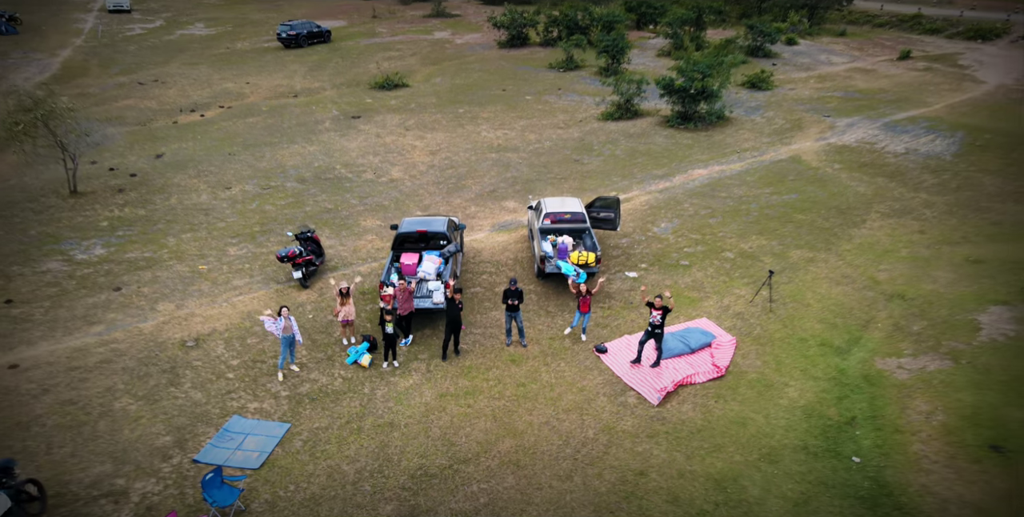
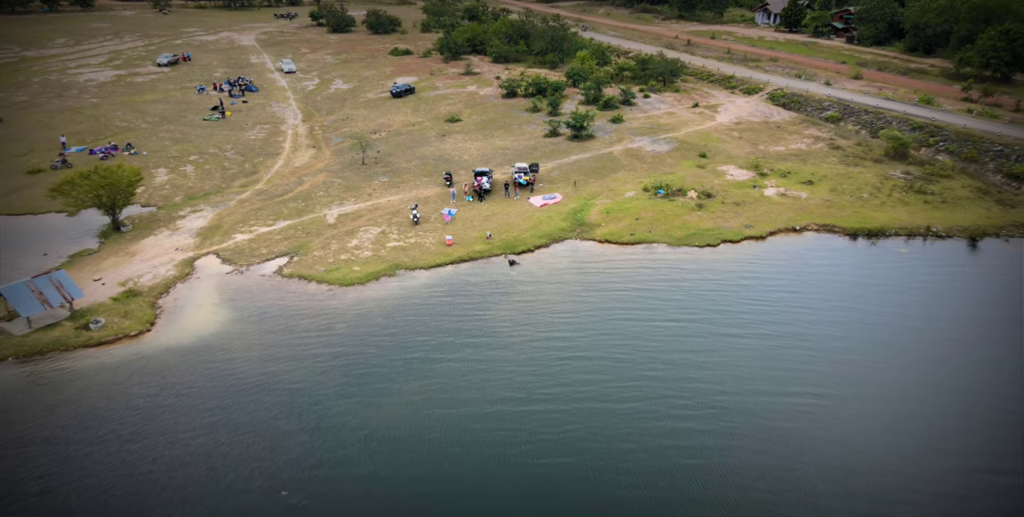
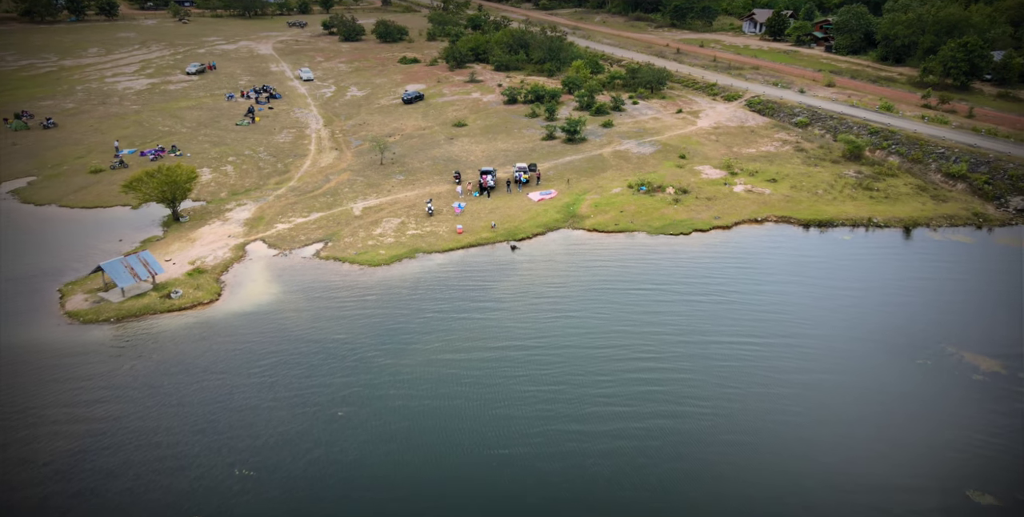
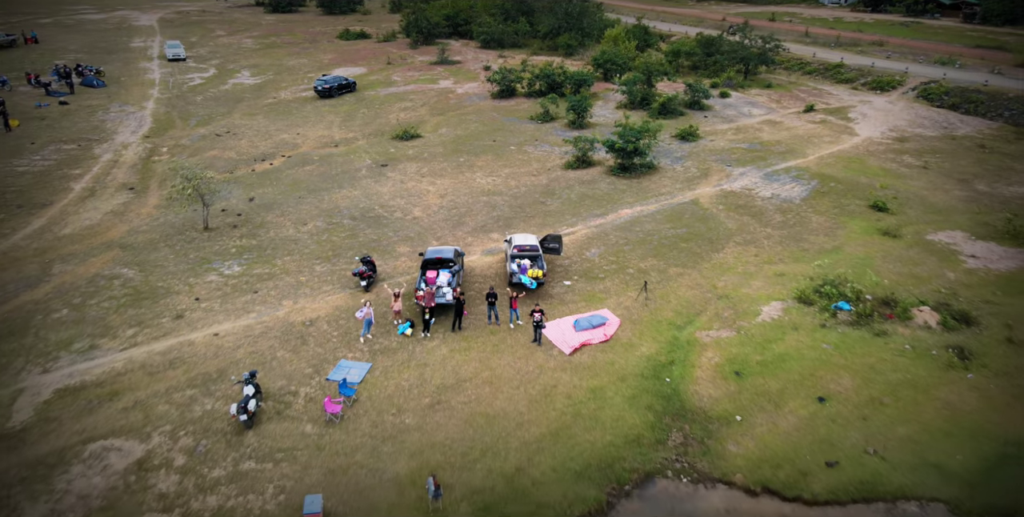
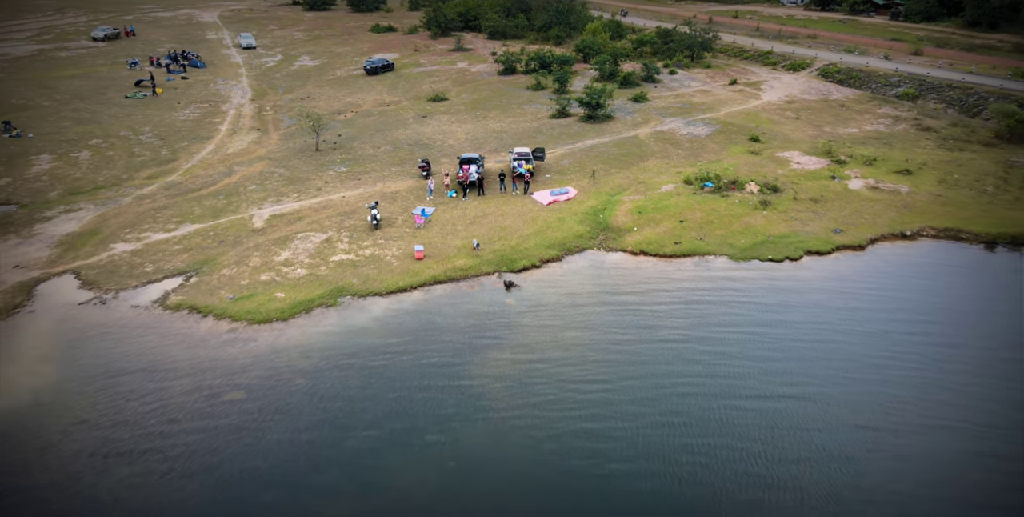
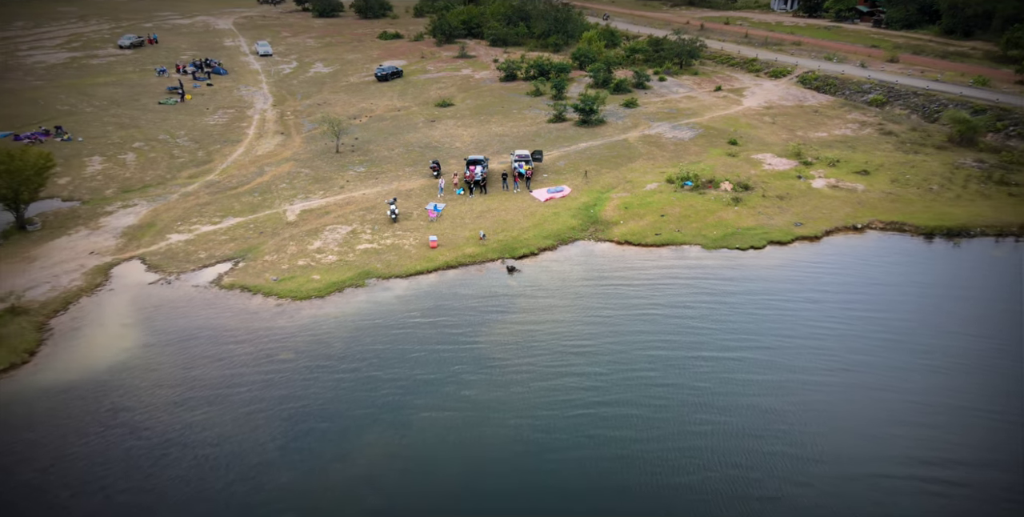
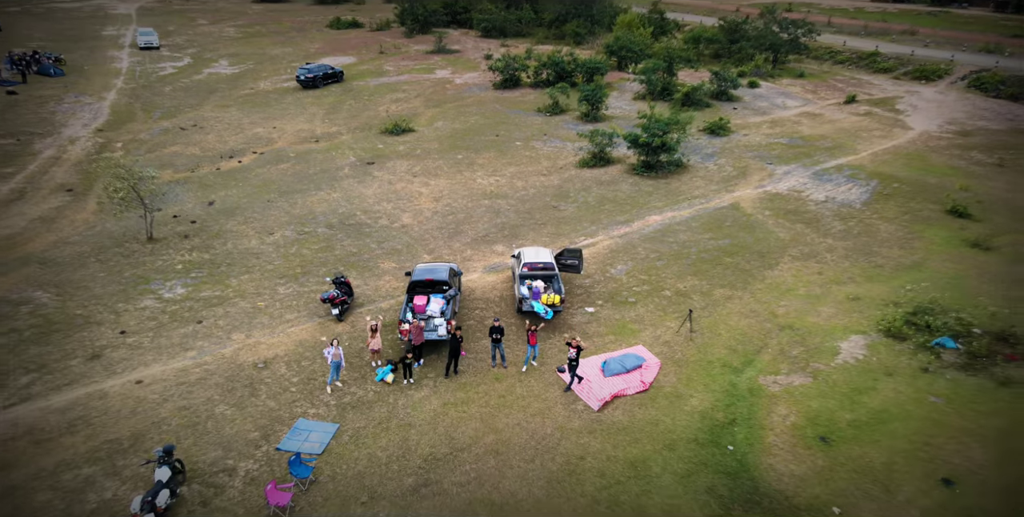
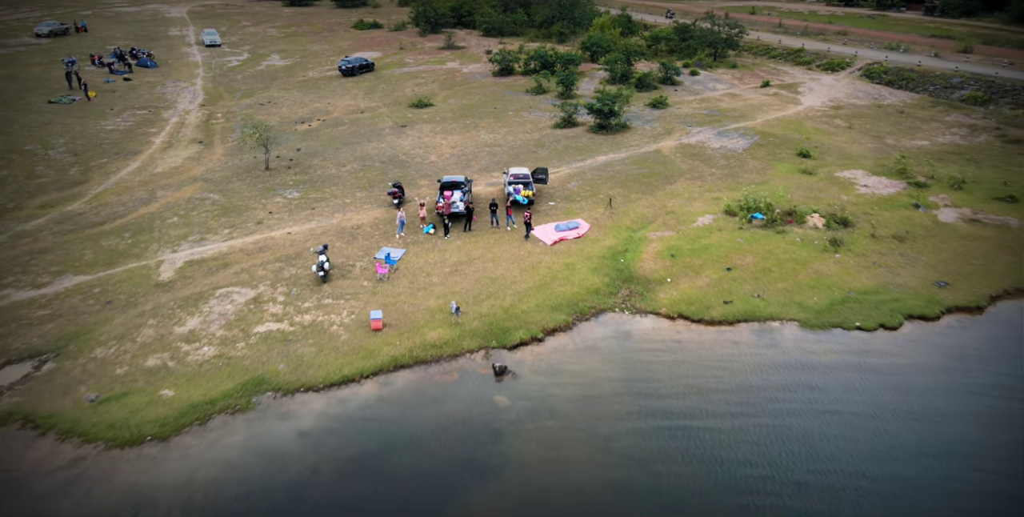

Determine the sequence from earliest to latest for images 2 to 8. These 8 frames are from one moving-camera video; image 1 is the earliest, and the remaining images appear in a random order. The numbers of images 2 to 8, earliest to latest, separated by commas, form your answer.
7, 4, 8, 5, 6, 2, 3
